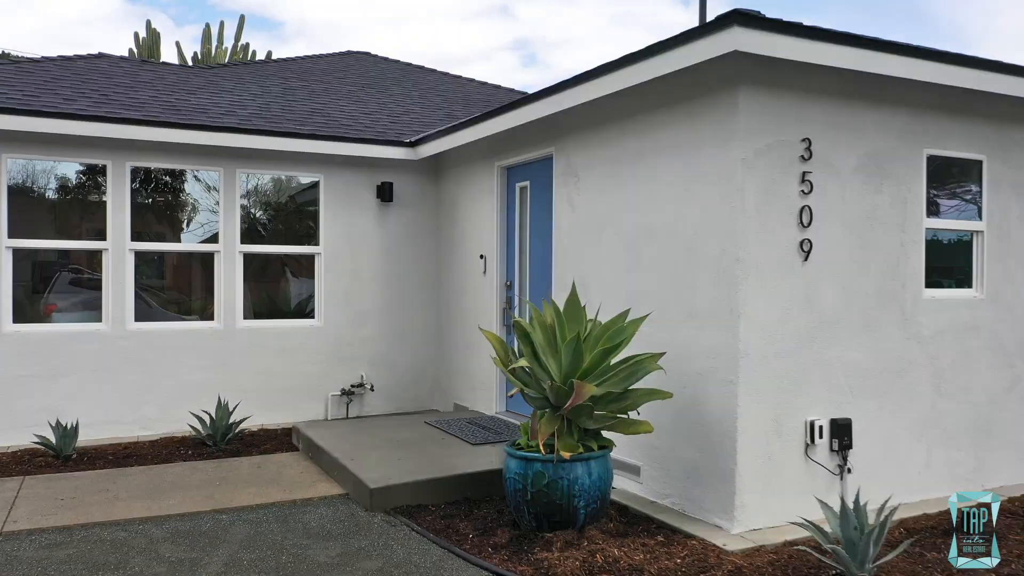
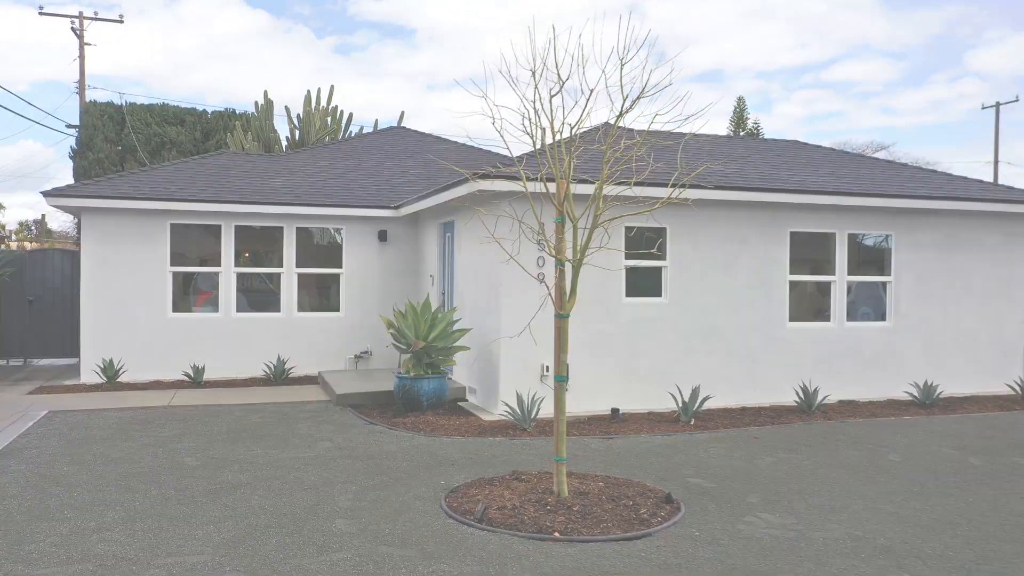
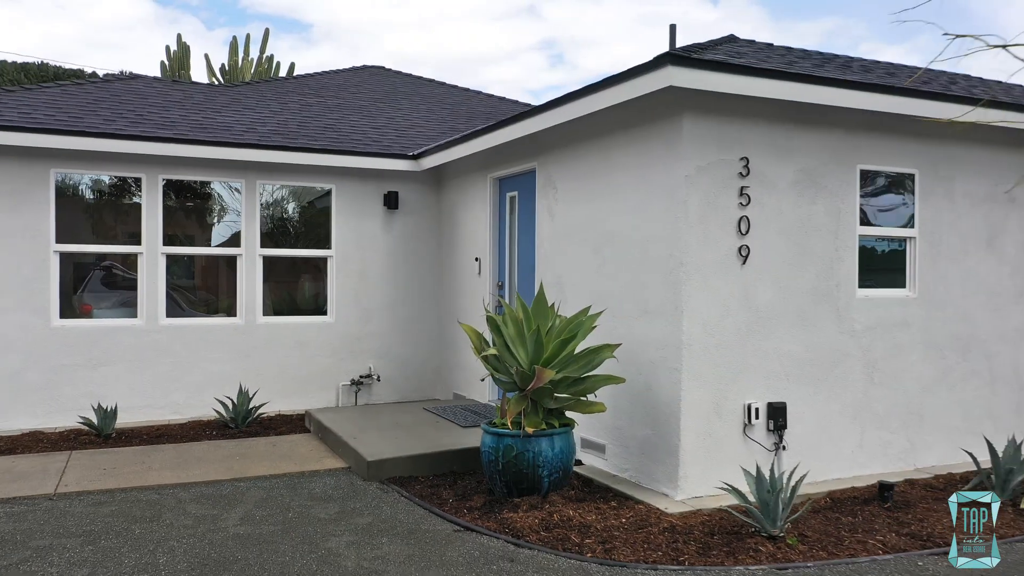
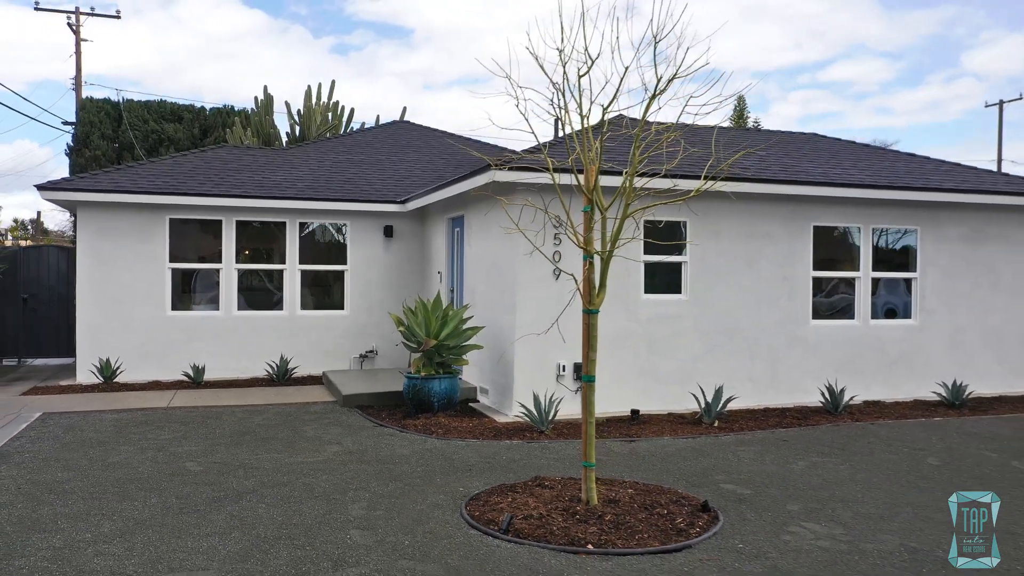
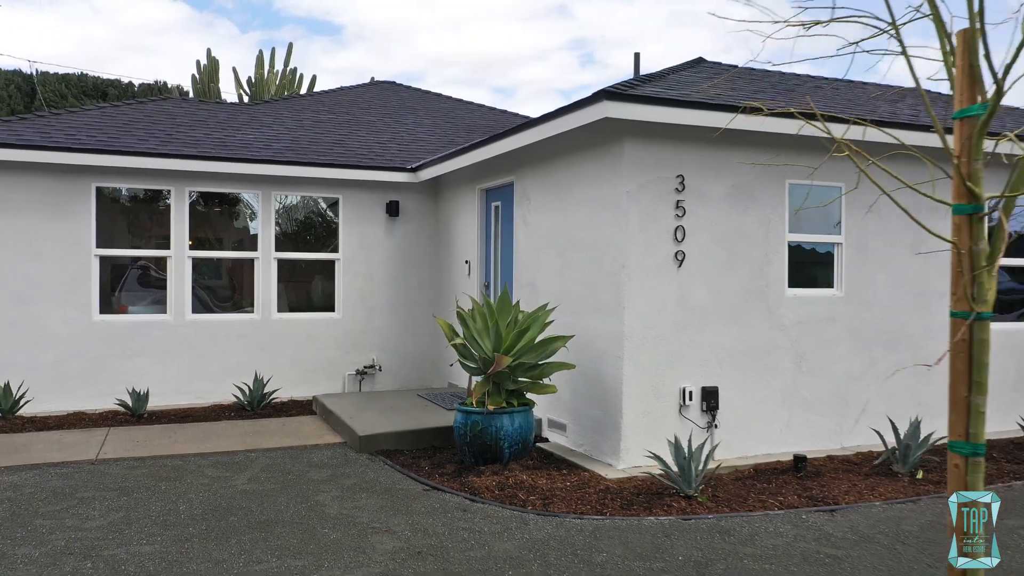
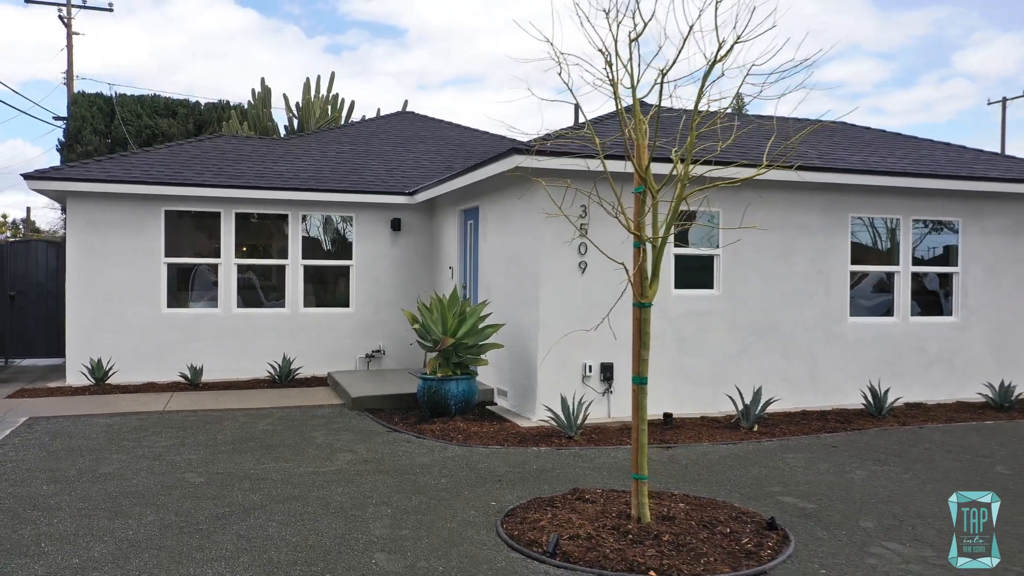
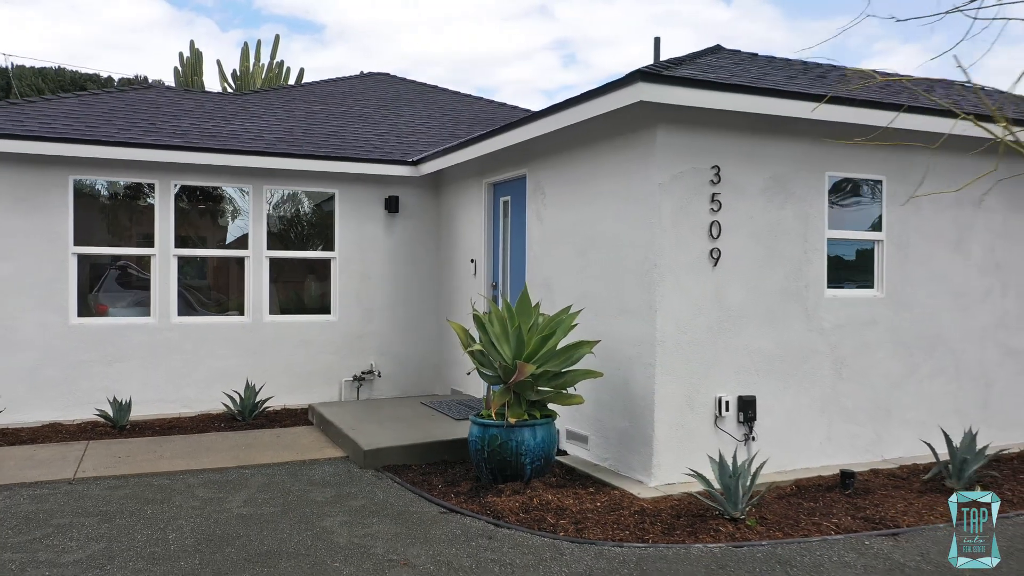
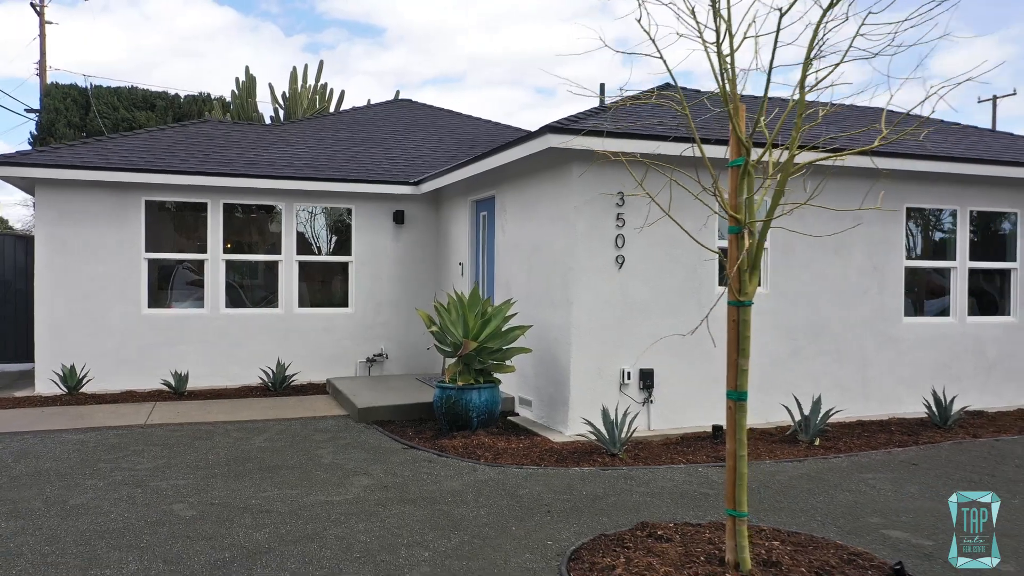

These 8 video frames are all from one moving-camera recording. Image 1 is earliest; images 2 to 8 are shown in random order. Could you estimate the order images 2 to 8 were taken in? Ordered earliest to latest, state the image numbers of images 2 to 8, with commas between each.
3, 7, 5, 8, 6, 4, 2
